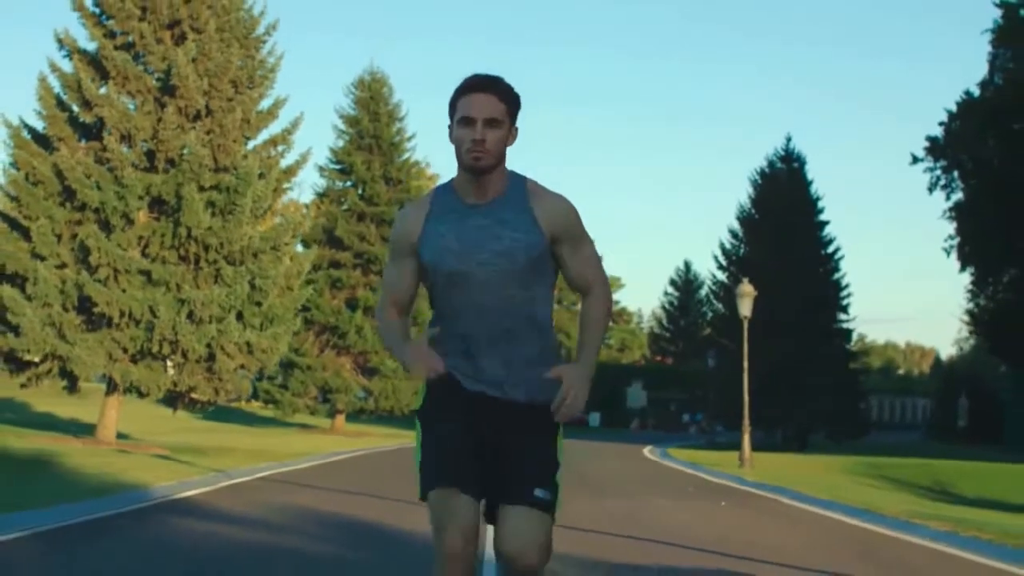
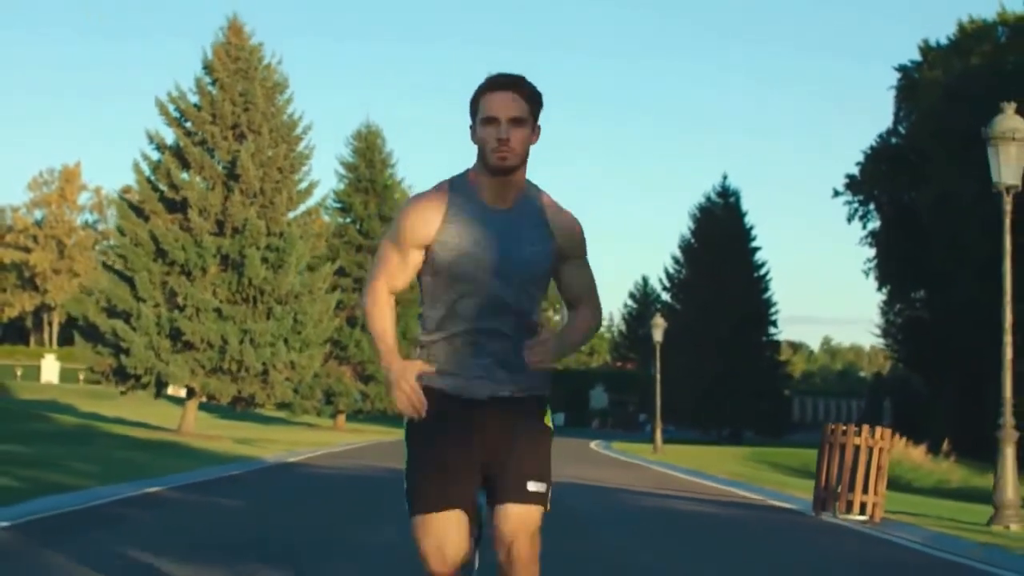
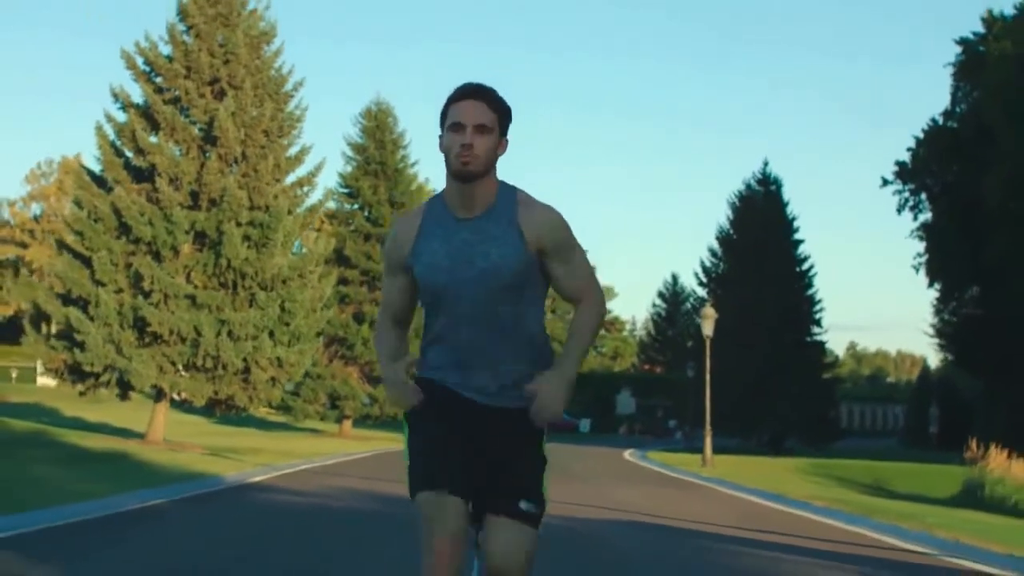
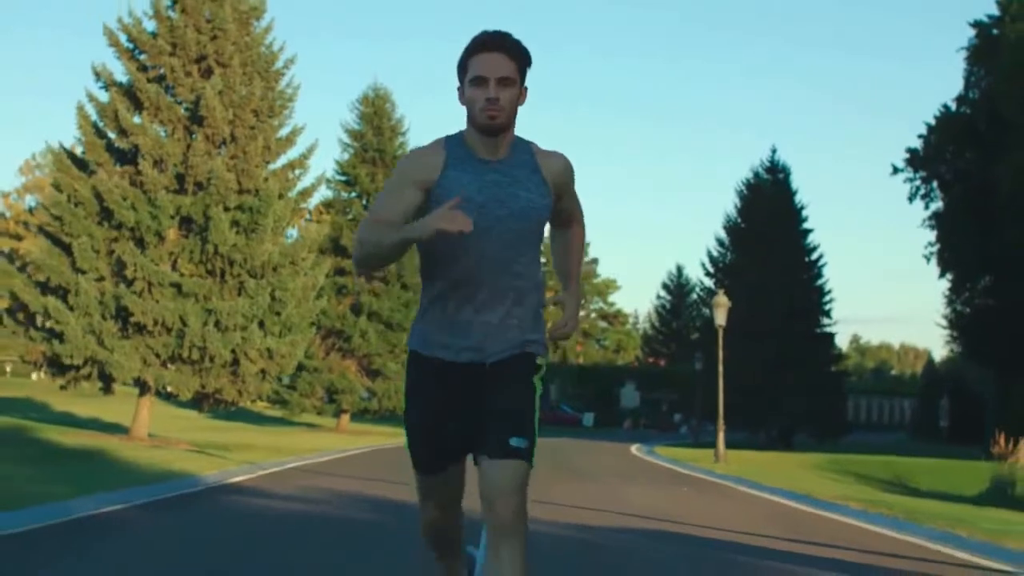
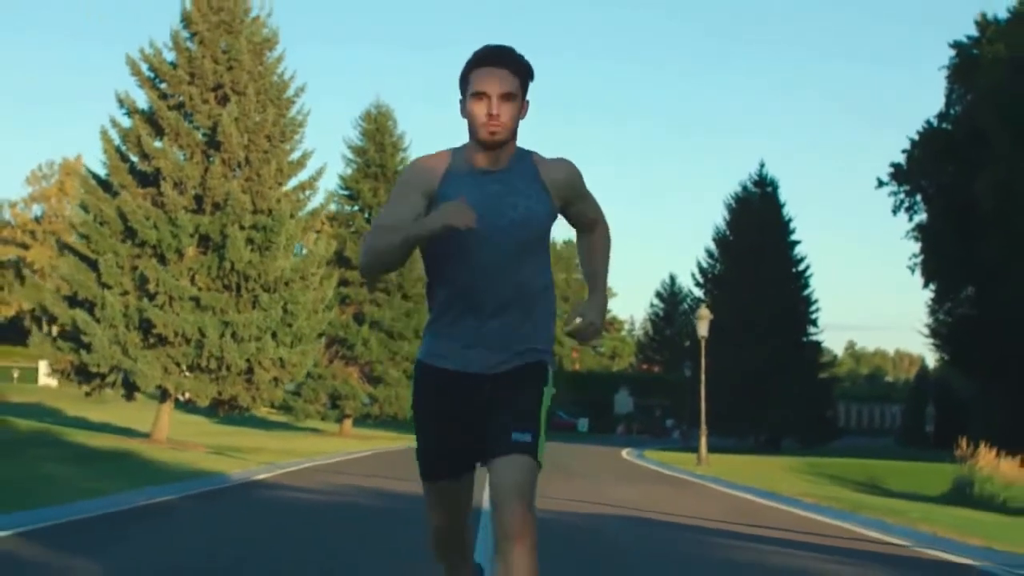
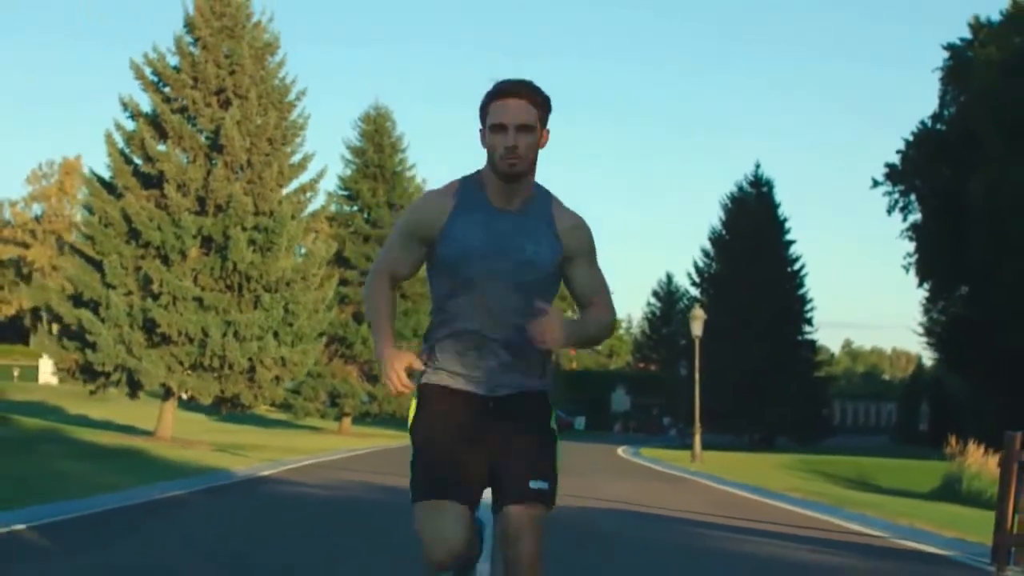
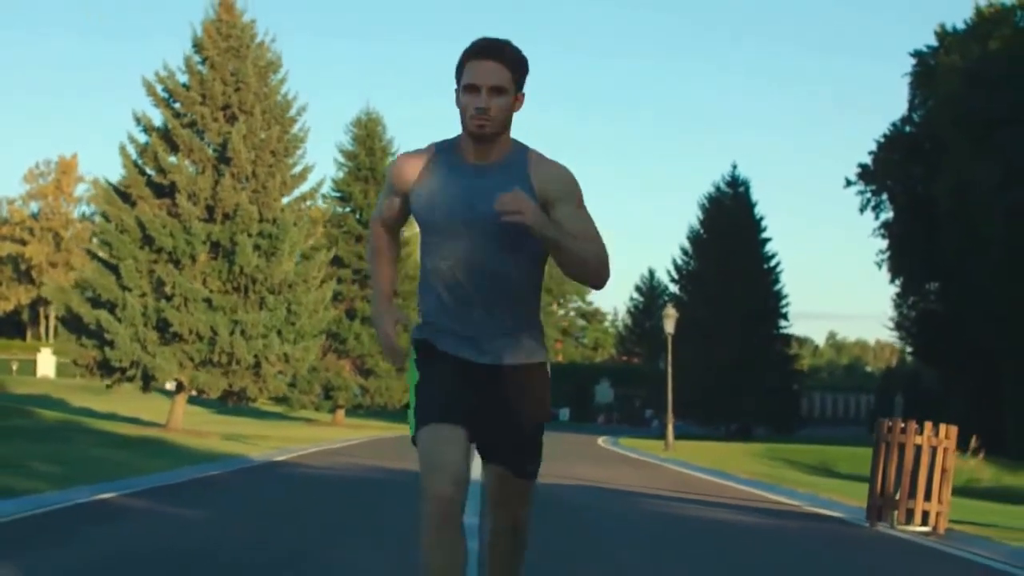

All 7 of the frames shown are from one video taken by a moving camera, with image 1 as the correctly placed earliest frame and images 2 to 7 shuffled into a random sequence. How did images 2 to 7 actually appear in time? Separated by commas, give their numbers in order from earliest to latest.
4, 3, 5, 6, 7, 2
